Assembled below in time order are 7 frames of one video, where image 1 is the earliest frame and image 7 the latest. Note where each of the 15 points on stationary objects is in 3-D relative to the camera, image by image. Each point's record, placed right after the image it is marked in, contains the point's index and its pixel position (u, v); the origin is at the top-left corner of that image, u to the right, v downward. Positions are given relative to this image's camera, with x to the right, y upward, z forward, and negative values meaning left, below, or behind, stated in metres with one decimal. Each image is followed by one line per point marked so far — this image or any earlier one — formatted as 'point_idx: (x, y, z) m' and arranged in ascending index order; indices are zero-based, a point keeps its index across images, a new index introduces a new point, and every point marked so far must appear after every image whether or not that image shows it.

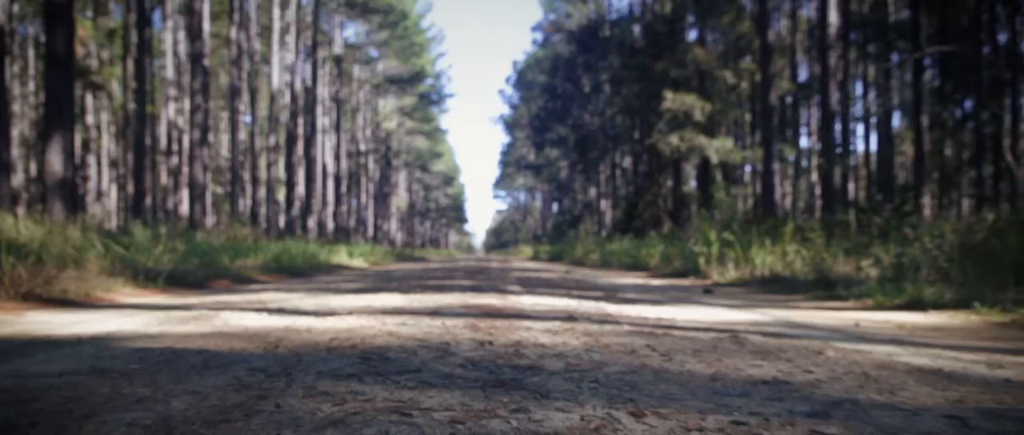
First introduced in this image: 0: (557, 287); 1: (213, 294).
0: (+0.5, -0.9, +11.5) m
1: (-3.4, -0.8, +10.5) m
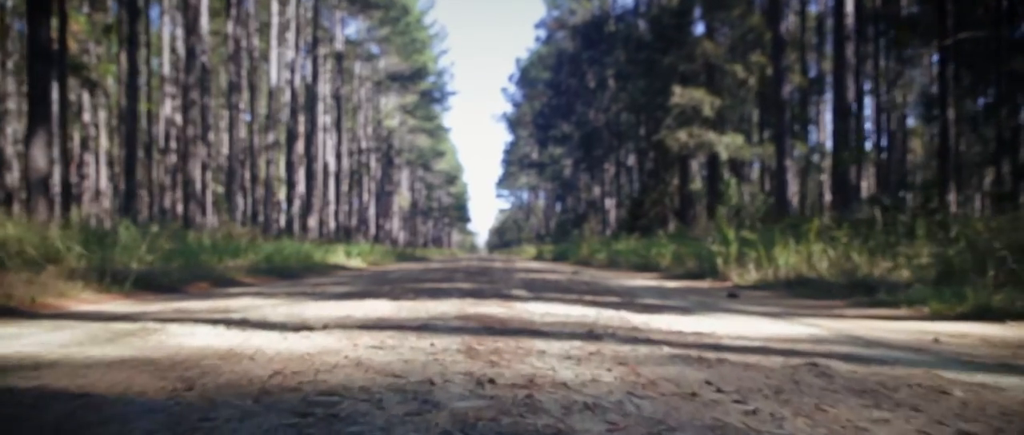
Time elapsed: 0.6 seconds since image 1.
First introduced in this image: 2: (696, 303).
0: (+0.6, -0.8, +10.4) m
1: (-3.3, -0.8, +9.4) m
2: (+1.8, -0.8, +9.0) m
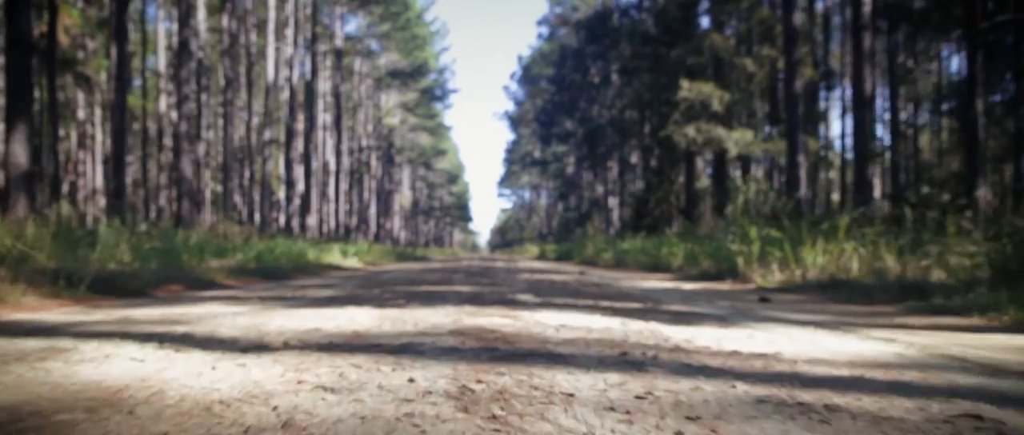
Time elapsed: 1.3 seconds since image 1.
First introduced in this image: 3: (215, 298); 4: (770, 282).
0: (+0.6, -0.8, +9.3) m
1: (-3.3, -0.8, +8.2) m
2: (+1.8, -0.8, +7.8) m
3: (-3.0, -0.8, +9.6) m
4: (+3.7, -0.9, +13.8) m
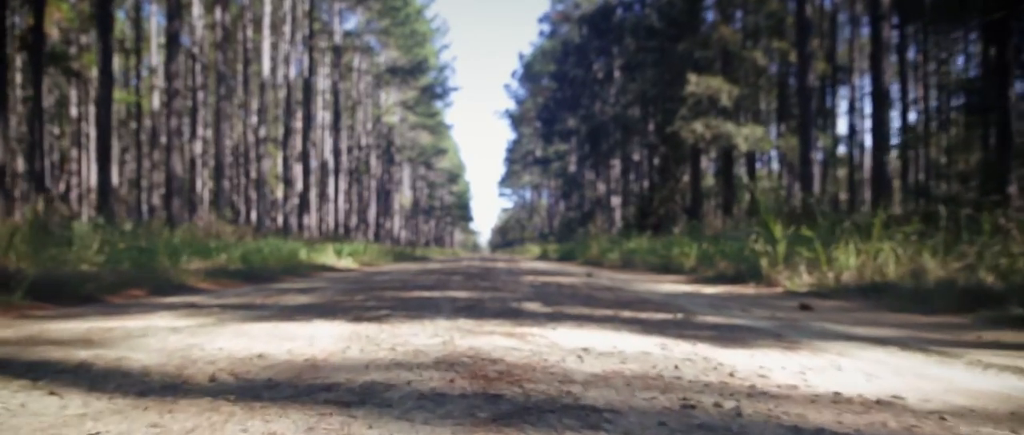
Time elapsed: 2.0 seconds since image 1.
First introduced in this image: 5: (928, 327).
0: (+0.7, -0.7, +8.0) m
1: (-3.2, -0.7, +7.0) m
2: (+1.8, -0.7, +6.6) m
3: (-3.0, -0.8, +8.3) m
4: (+3.8, -0.9, +12.6) m
5: (+2.9, -0.8, +6.7) m
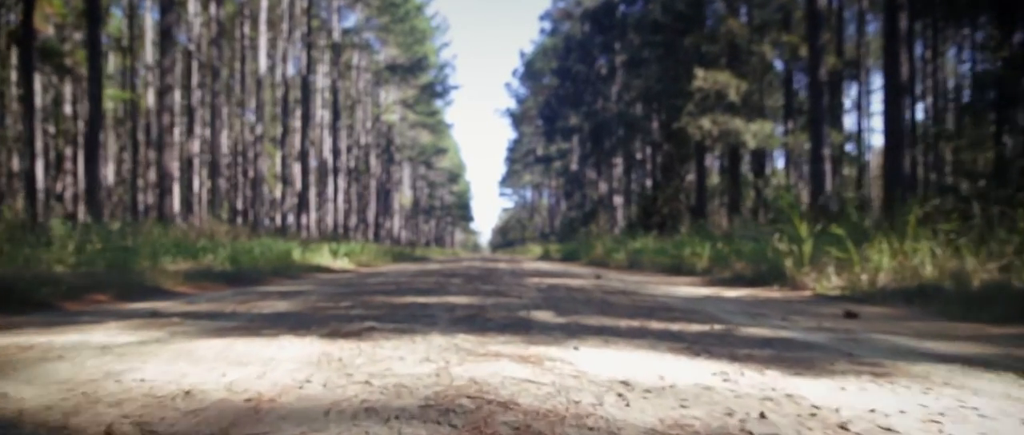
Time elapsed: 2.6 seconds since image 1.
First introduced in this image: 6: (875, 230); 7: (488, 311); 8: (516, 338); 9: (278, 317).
0: (+0.7, -0.7, +7.0) m
1: (-3.2, -0.7, +6.0) m
2: (+1.9, -0.7, +5.6) m
3: (-2.9, -0.7, +7.4) m
4: (+3.8, -0.9, +11.6) m
5: (+3.0, -0.7, +5.7) m
6: (+4.6, -0.2, +12.2) m
7: (-0.2, -0.7, +6.9) m
8: (0.0, -0.7, +5.2) m
9: (-1.5, -0.7, +6.3) m
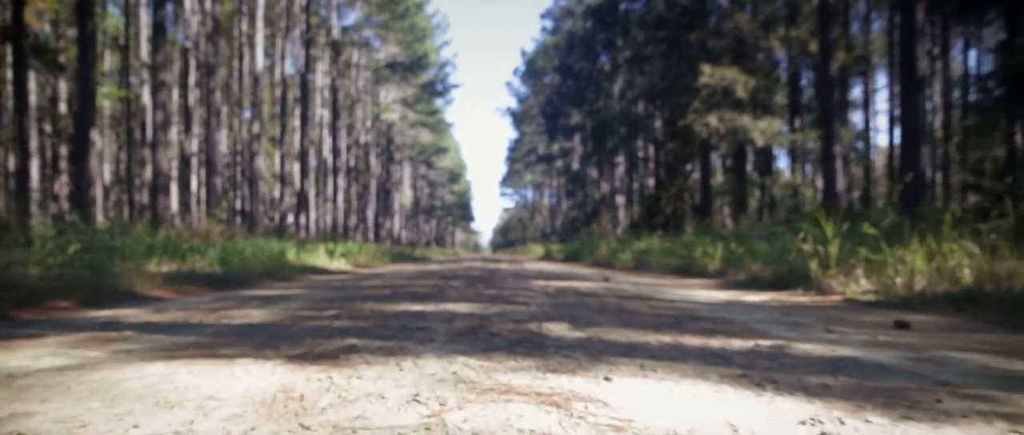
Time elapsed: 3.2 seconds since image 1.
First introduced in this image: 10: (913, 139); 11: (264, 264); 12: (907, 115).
0: (+0.8, -0.7, +6.2) m
1: (-3.1, -0.7, +5.2) m
2: (+1.9, -0.7, +4.7) m
3: (-2.9, -0.7, +6.5) m
4: (+3.9, -0.8, +10.7) m
5: (+3.0, -0.7, +4.8) m
6: (+4.7, -0.2, +11.4) m
7: (-0.1, -0.7, +6.0) m
8: (+0.1, -0.6, +4.4) m
9: (-1.5, -0.6, +5.4) m
10: (+6.9, +1.3, +16.6) m
11: (-5.2, -1.0, +20.0) m
12: (+6.8, +1.8, +16.6) m
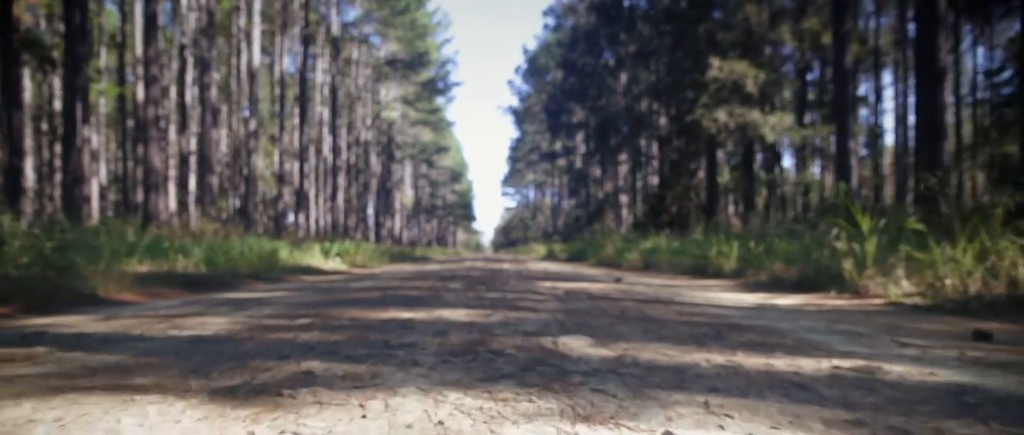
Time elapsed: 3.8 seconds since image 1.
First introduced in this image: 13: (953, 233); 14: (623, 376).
0: (+0.8, -0.6, +5.2) m
1: (-3.1, -0.6, +4.1) m
2: (+2.0, -0.6, +3.7) m
3: (-2.9, -0.7, +5.5) m
4: (+3.9, -0.8, +9.7) m
5: (+3.0, -0.7, +3.8) m
6: (+4.7, -0.1, +10.3) m
7: (-0.1, -0.6, +5.0) m
8: (+0.1, -0.6, +3.3) m
9: (-1.5, -0.6, +4.4) m
10: (+7.0, +1.4, +15.6) m
11: (-5.1, -0.9, +19.0) m
12: (+6.9, +1.8, +15.6) m
13: (+4.7, -0.2, +10.7) m
14: (+0.4, -0.6, +3.8) m
